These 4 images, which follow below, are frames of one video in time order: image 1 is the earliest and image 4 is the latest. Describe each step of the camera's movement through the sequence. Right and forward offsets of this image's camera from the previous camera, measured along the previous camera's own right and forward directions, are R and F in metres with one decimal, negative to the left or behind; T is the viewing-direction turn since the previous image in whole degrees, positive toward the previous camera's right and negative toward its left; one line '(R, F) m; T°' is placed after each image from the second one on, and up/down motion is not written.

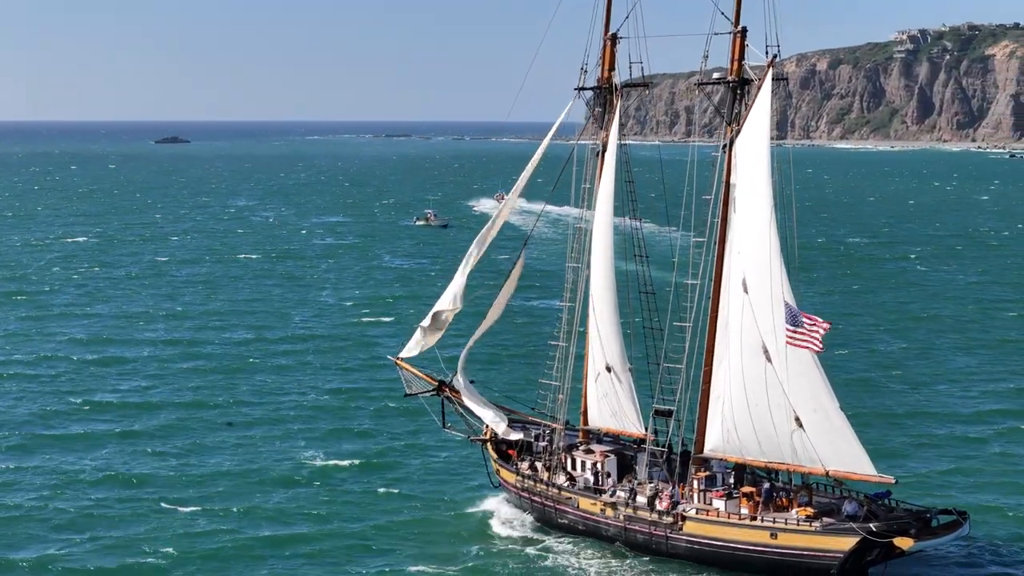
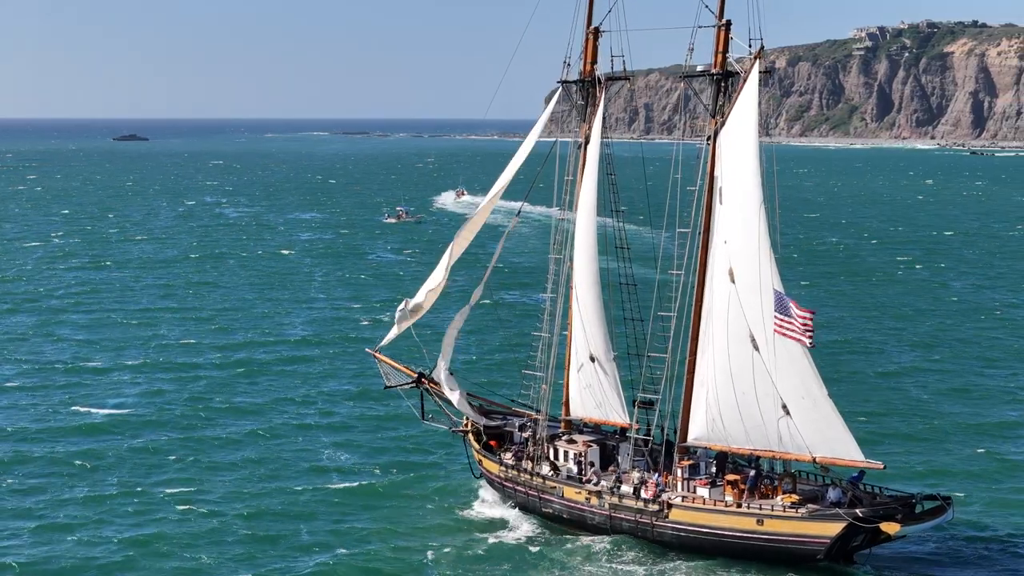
(+2.2, -0.8) m; -2°
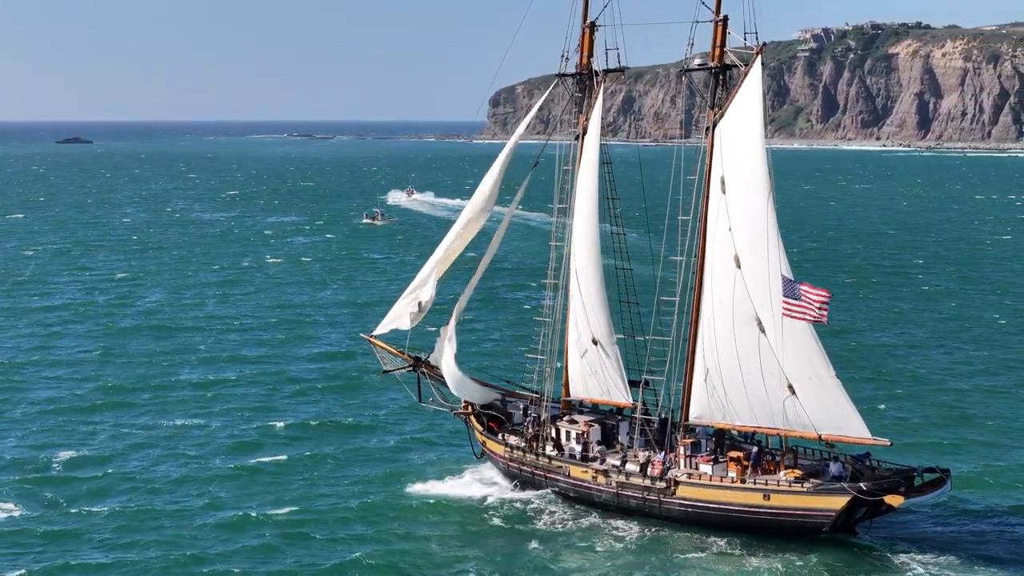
(-1.2, -0.9) m; +1°
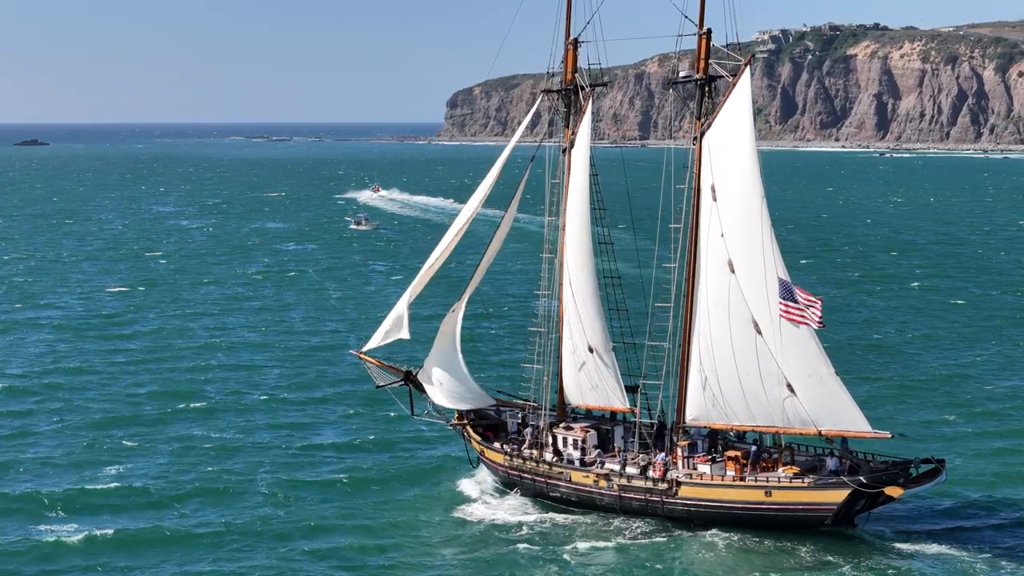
(-1.3, -1.1) m; +2°
